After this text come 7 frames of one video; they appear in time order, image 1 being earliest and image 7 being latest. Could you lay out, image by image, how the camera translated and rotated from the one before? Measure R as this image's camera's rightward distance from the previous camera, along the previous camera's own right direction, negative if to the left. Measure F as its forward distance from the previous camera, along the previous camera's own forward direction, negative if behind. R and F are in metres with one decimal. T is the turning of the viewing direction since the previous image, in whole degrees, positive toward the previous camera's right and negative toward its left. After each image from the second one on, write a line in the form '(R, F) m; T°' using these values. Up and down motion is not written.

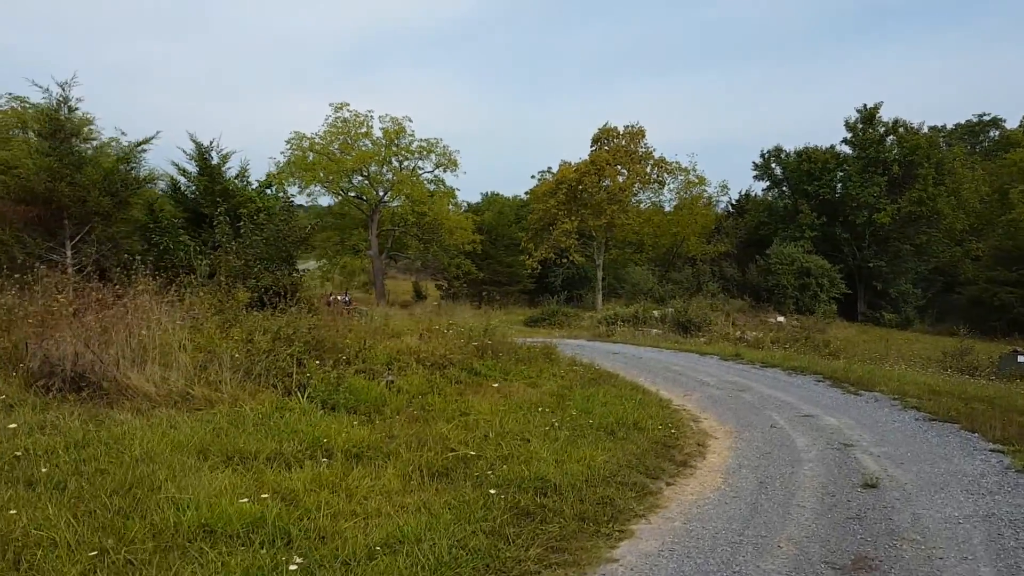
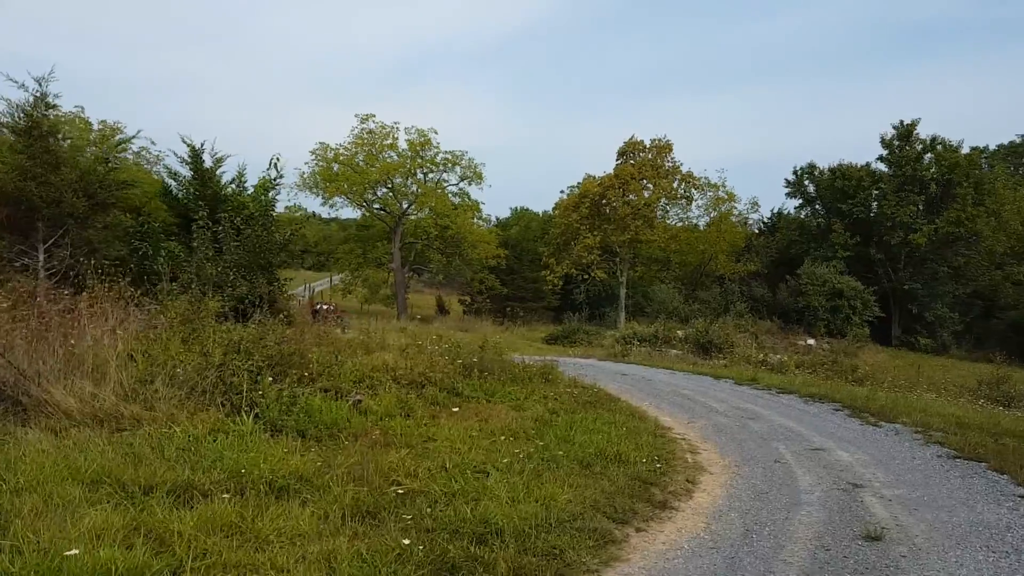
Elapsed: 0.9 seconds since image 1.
(+0.4, +0.7) m; -2°
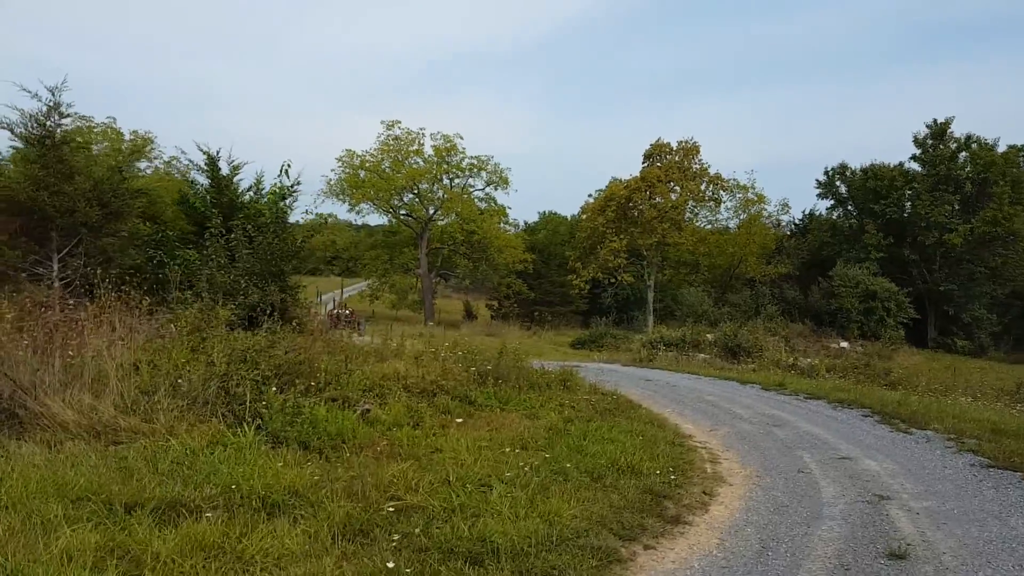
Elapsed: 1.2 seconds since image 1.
(+0.2, +0.2) m; -2°
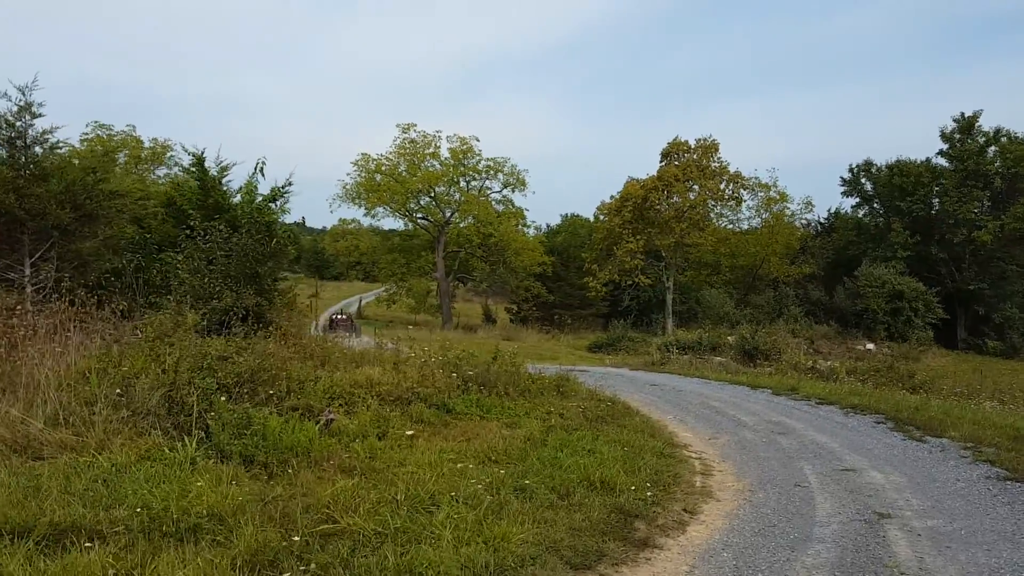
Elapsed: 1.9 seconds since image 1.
(+0.4, +0.5) m; -2°
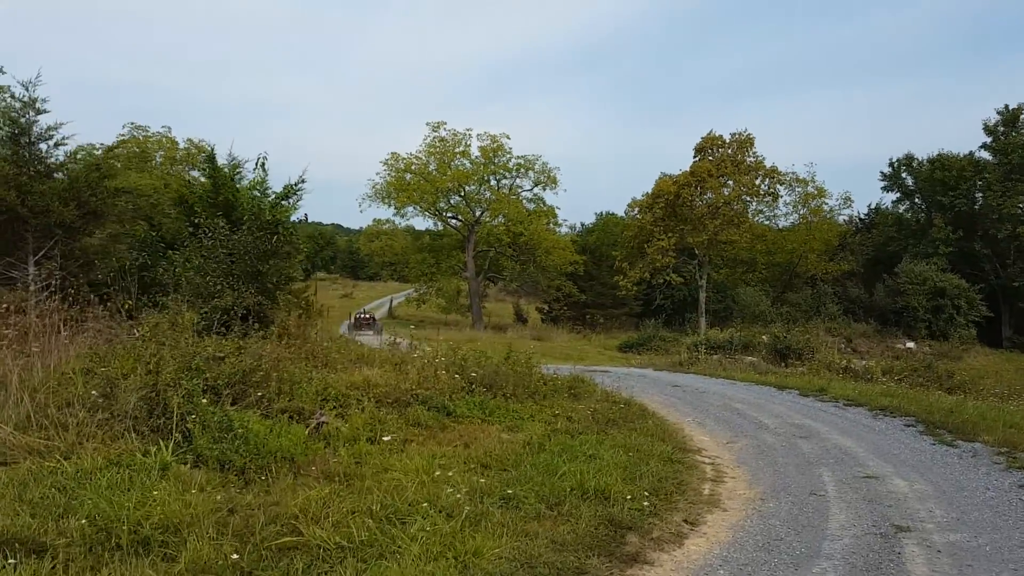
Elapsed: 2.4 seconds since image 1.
(+0.3, +0.3) m; -2°
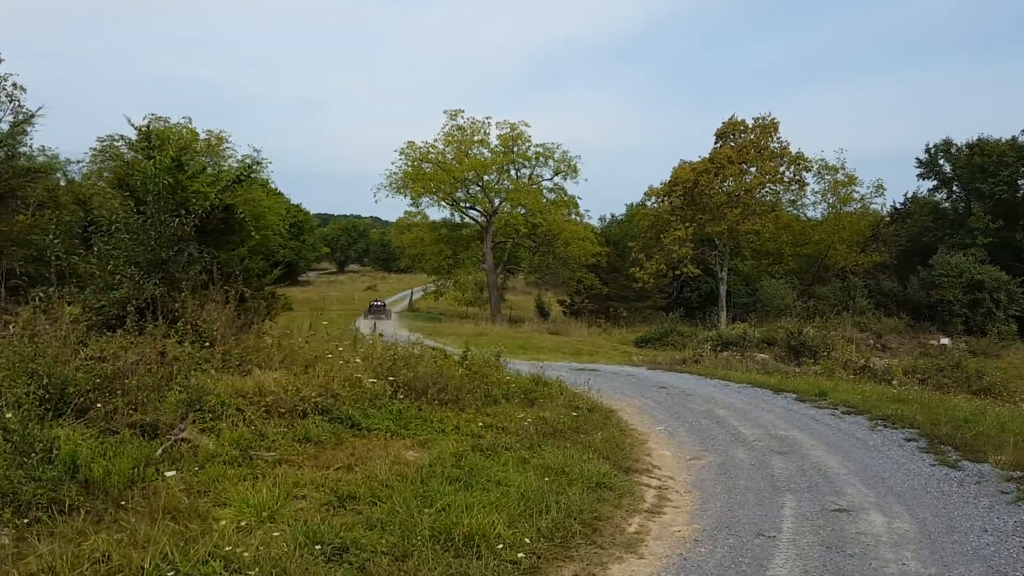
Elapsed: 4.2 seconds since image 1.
(+0.9, +1.1) m; -2°
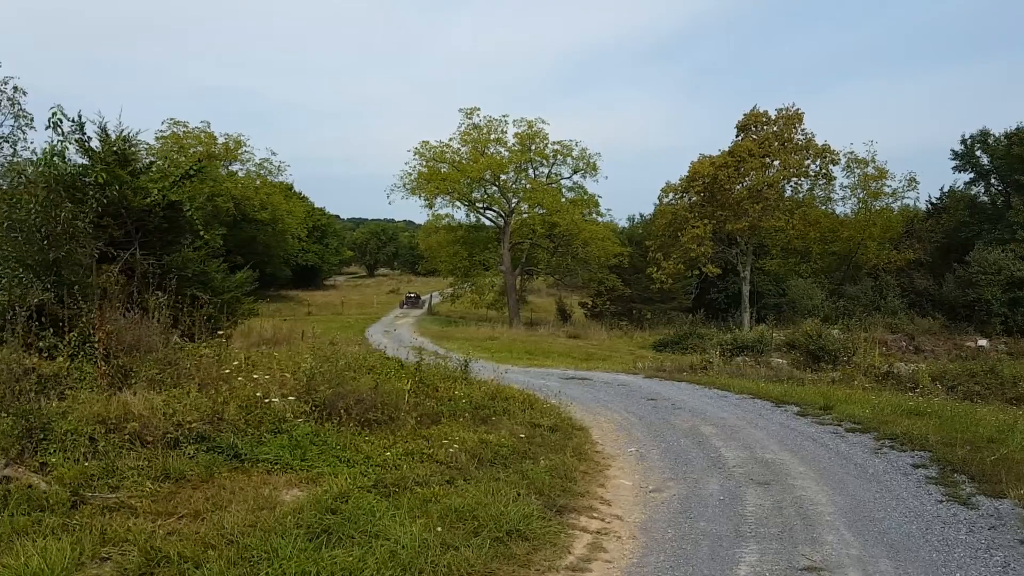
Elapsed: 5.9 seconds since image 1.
(+0.7, +1.1) m; -2°
